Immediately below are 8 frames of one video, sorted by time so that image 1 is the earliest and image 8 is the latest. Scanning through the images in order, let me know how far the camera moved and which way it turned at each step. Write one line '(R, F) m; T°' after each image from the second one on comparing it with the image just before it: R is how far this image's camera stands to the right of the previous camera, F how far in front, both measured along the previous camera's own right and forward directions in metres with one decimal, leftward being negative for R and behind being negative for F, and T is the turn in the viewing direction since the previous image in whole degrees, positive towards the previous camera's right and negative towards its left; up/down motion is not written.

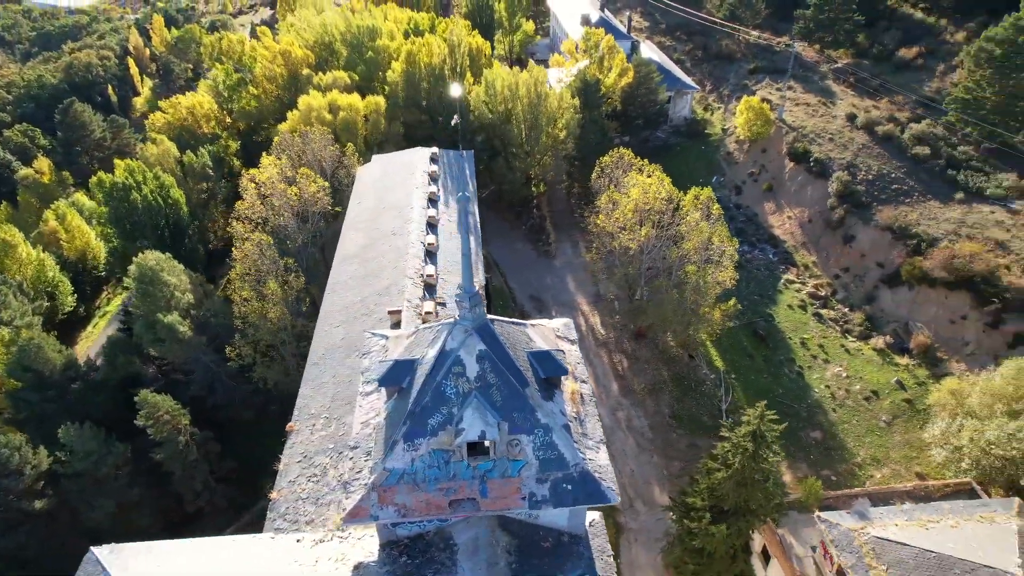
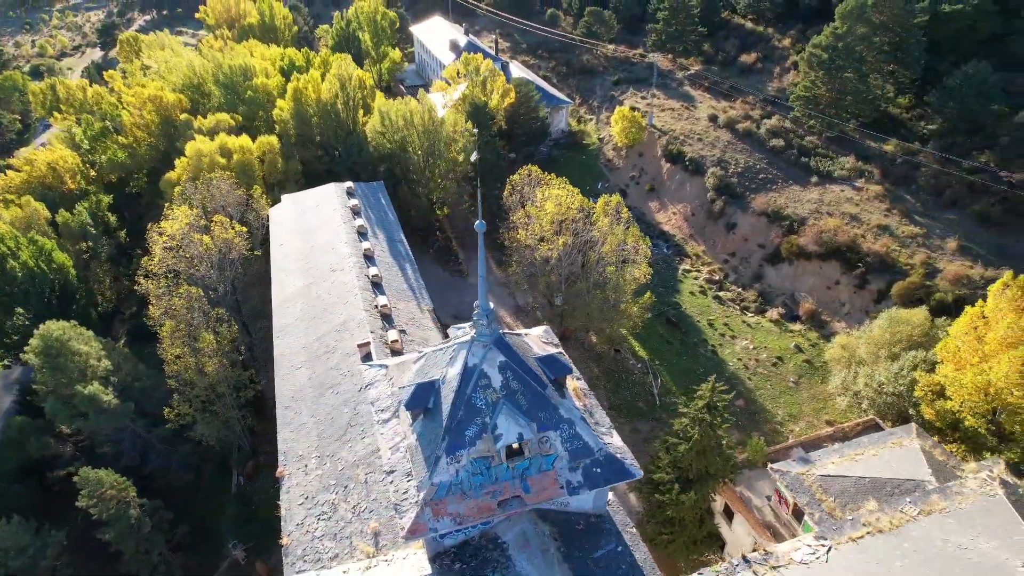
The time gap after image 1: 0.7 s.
(-2.9, -1.1) m; +11°
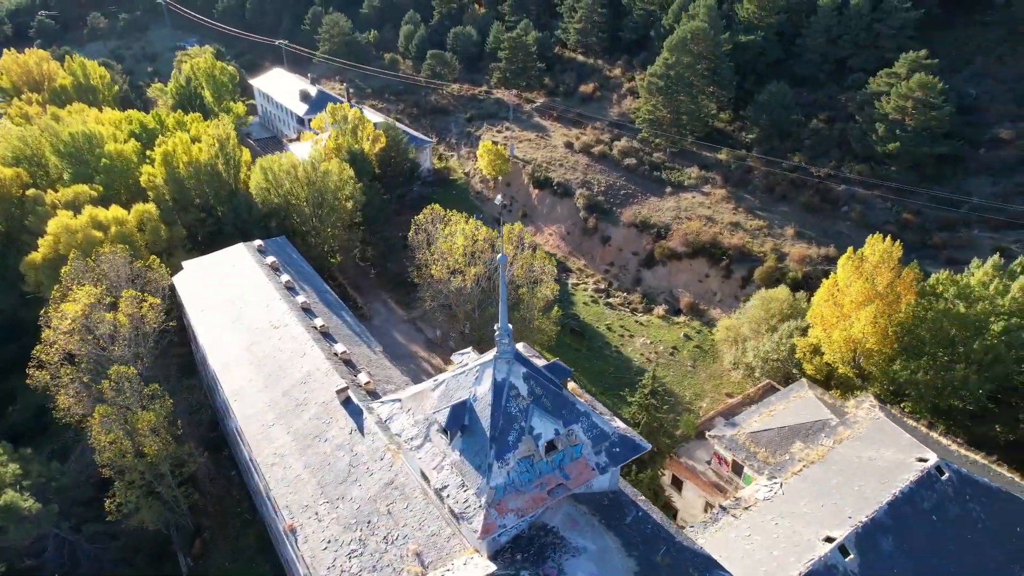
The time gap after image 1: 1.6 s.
(-4.1, -1.9) m; +13°
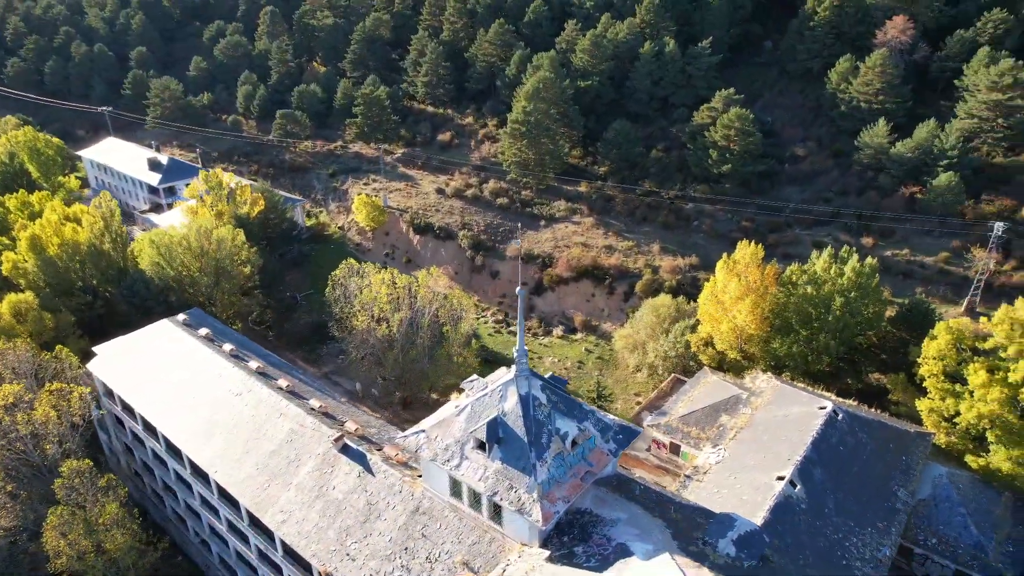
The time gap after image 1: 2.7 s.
(-5.1, -2.6) m; +14°
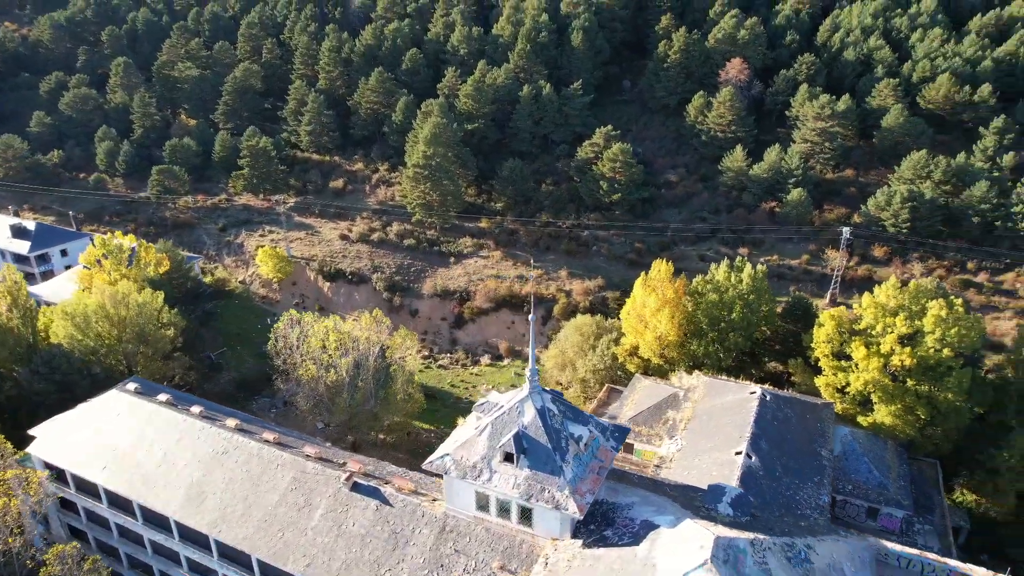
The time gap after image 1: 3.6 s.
(-4.9, -2.5) m; +12°
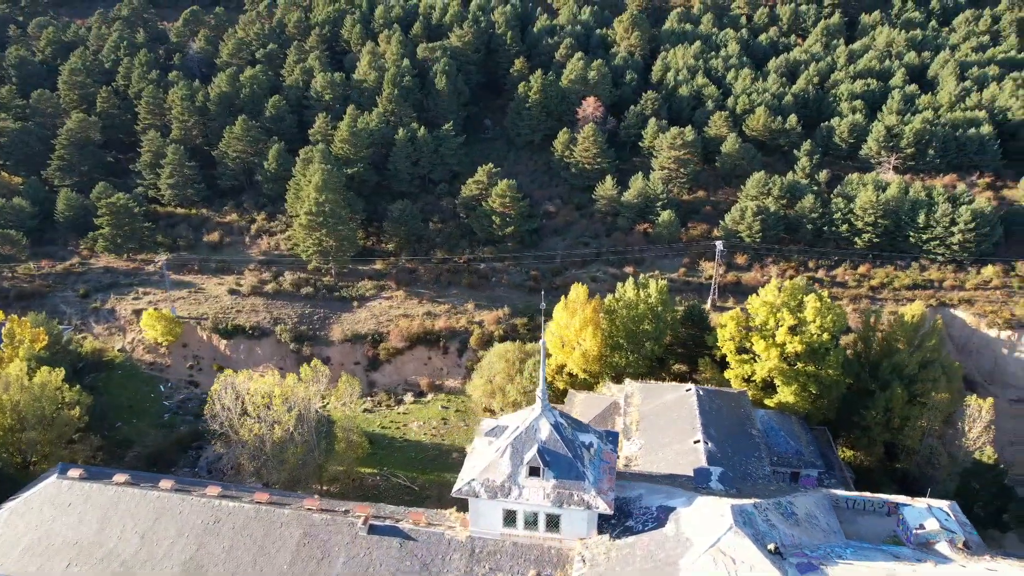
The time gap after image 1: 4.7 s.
(-6.3, -1.8) m; +14°
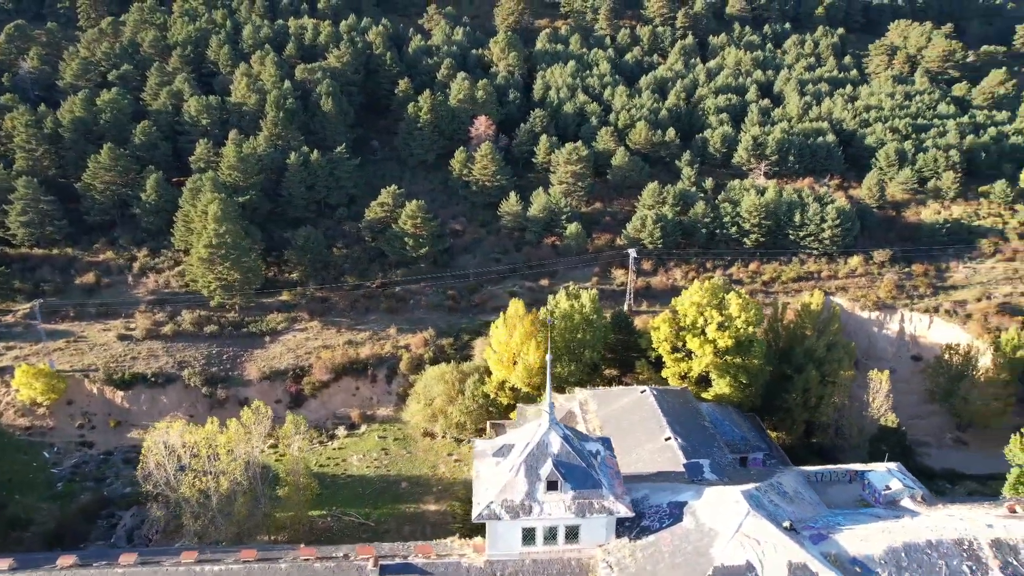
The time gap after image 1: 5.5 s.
(-5.3, +0.4) m; +12°
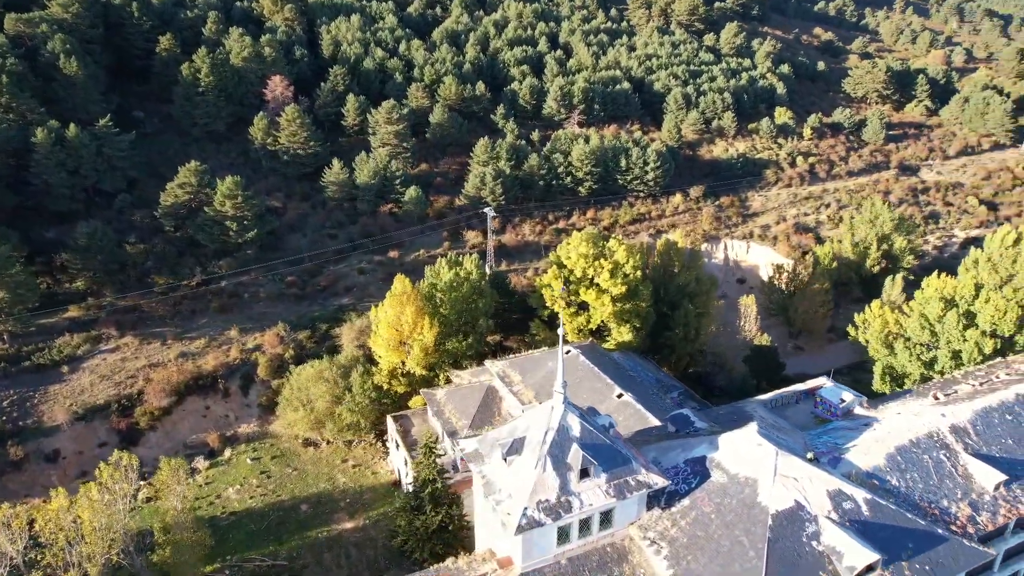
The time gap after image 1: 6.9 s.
(-7.4, +5.0) m; +20°
